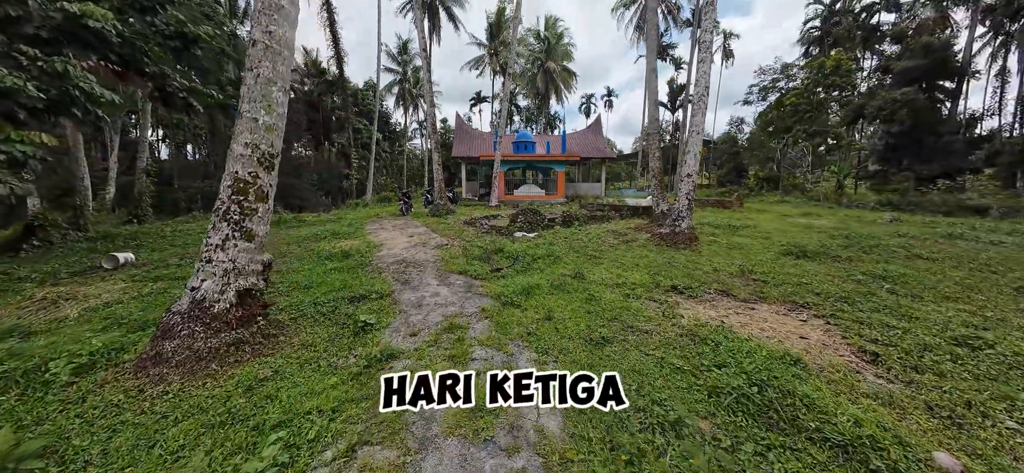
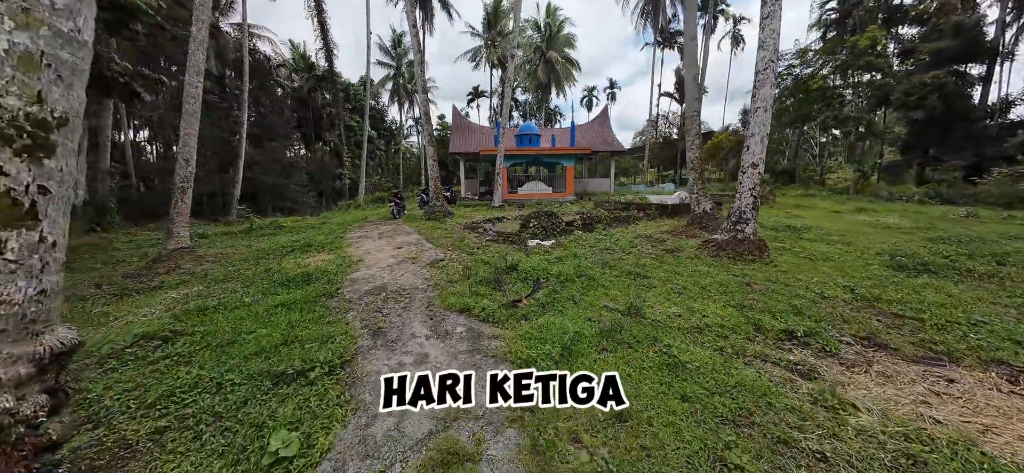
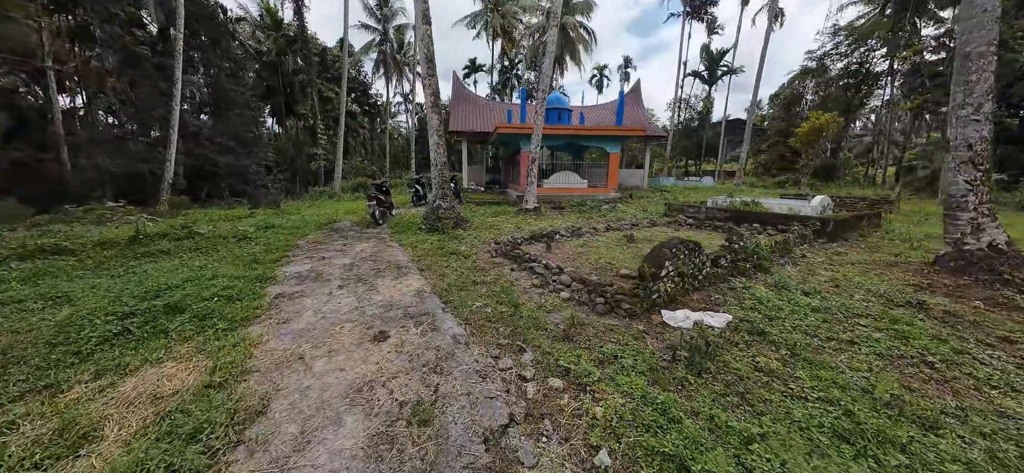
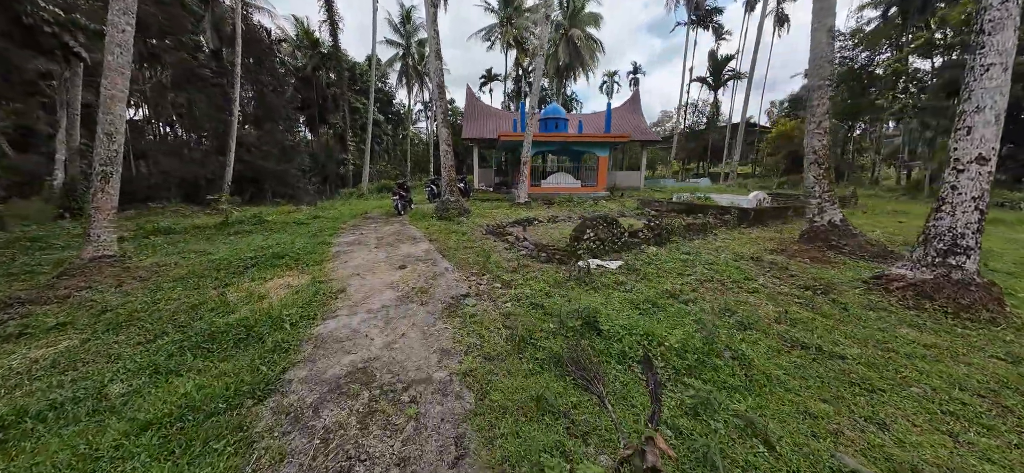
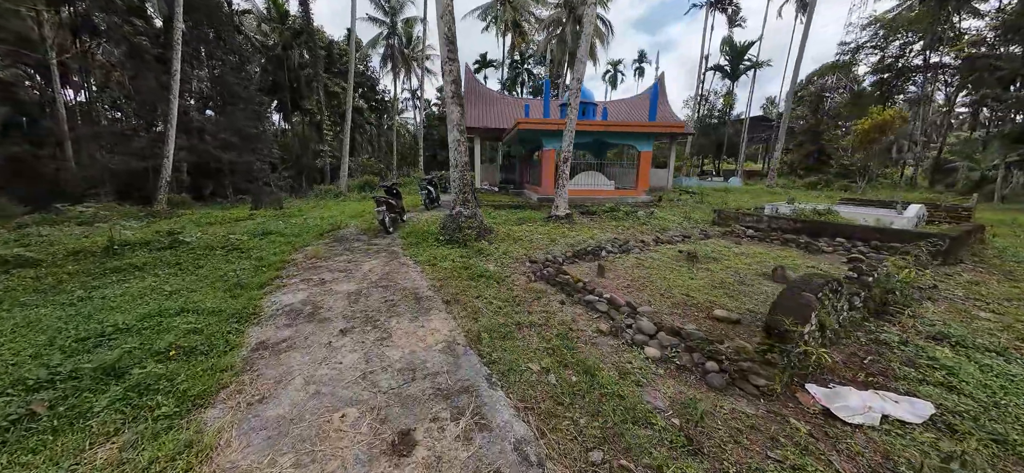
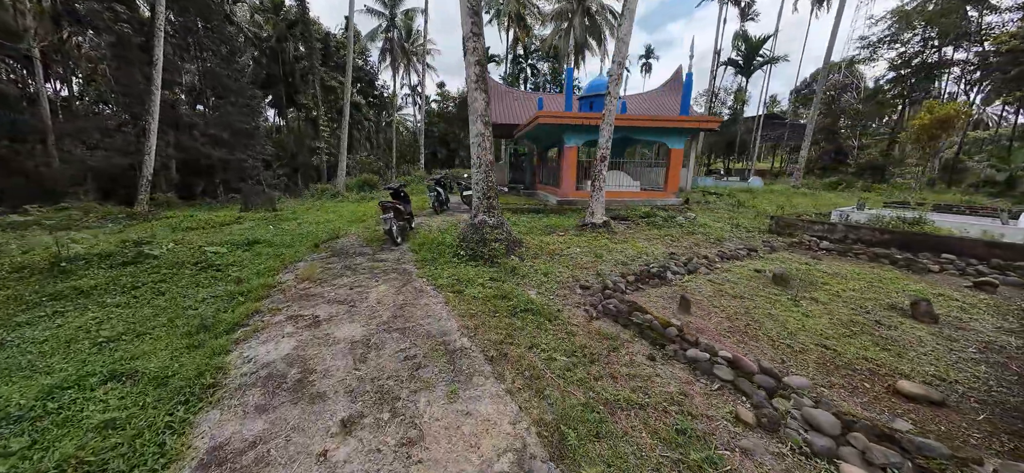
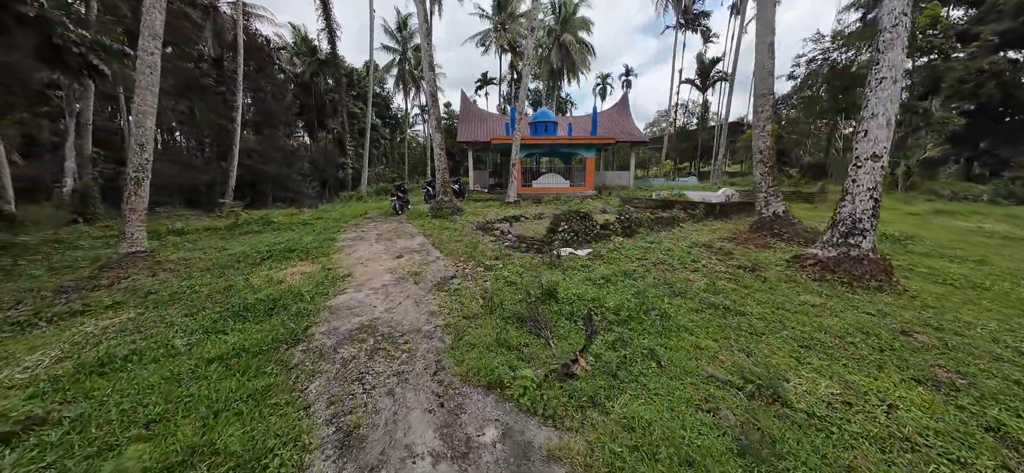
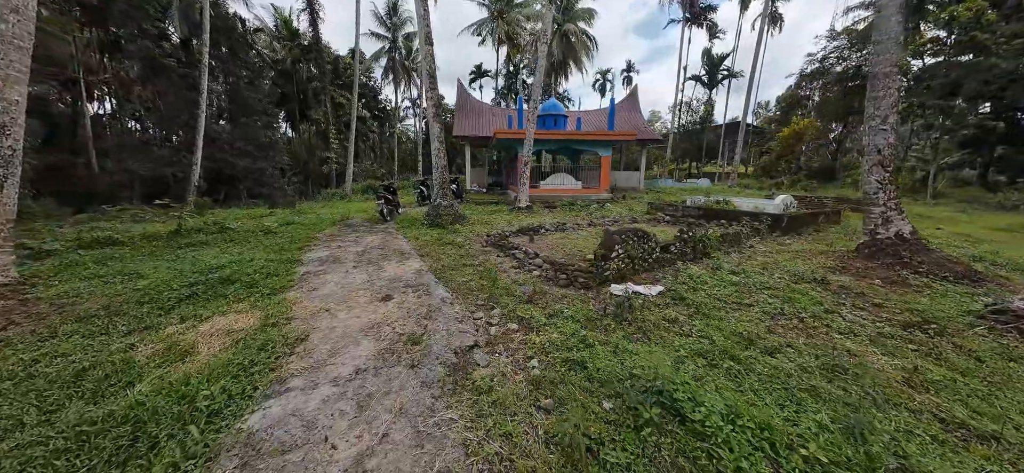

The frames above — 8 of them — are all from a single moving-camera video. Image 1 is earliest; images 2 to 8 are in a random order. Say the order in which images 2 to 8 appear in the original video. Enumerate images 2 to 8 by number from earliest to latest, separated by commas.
2, 7, 4, 8, 3, 5, 6
